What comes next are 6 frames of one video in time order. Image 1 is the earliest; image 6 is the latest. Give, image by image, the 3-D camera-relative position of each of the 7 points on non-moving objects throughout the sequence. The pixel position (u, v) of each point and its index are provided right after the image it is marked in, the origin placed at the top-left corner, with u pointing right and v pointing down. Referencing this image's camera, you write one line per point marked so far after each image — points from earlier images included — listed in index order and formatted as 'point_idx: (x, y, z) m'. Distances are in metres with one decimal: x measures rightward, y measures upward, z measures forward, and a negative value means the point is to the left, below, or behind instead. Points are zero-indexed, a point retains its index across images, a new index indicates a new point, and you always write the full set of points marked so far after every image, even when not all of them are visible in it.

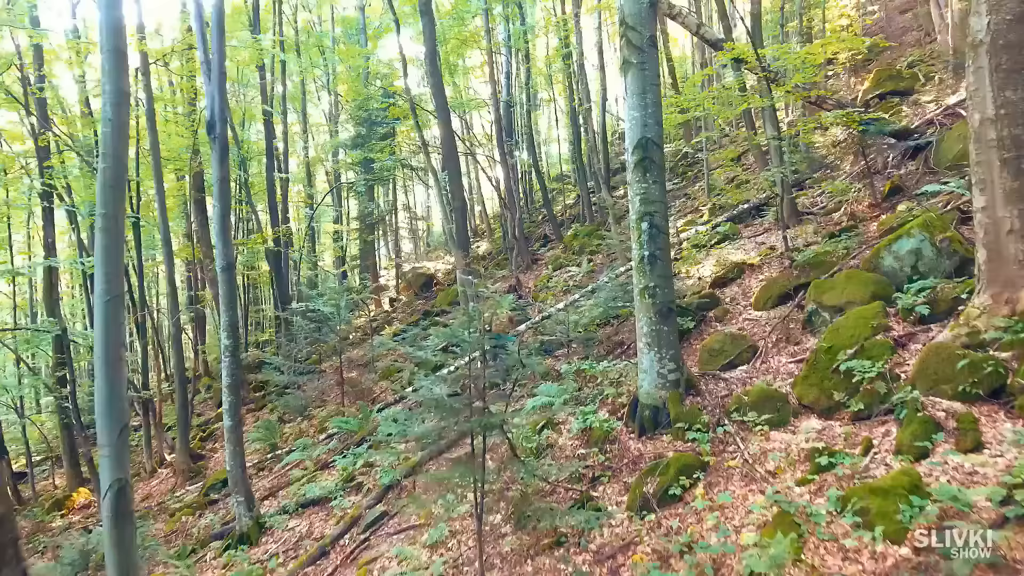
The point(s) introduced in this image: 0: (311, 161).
0: (-6.9, +4.4, +18.2) m
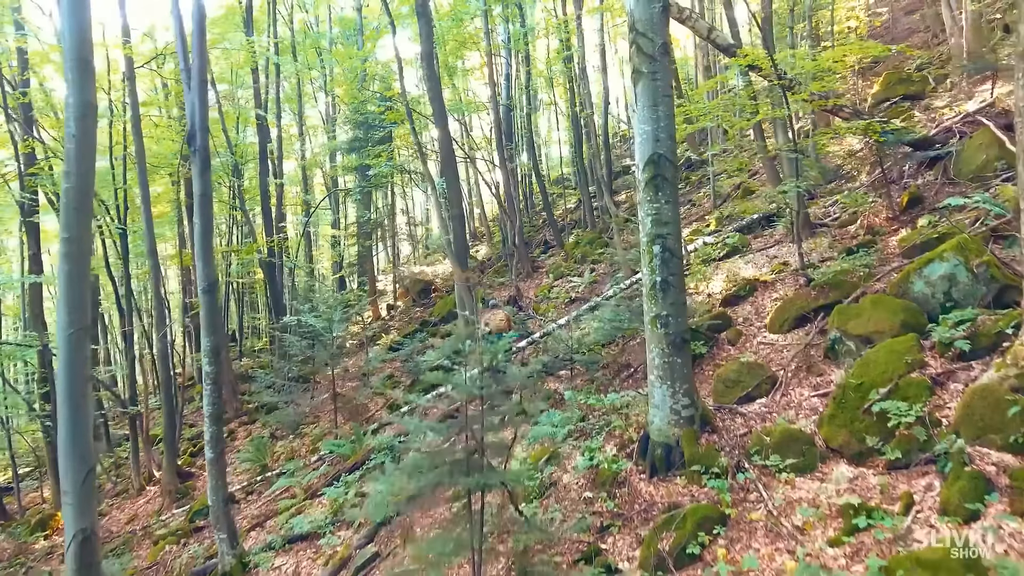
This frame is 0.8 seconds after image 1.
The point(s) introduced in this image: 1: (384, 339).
0: (-6.9, +4.2, +17.8) m
1: (-3.6, -1.4, +14.8) m
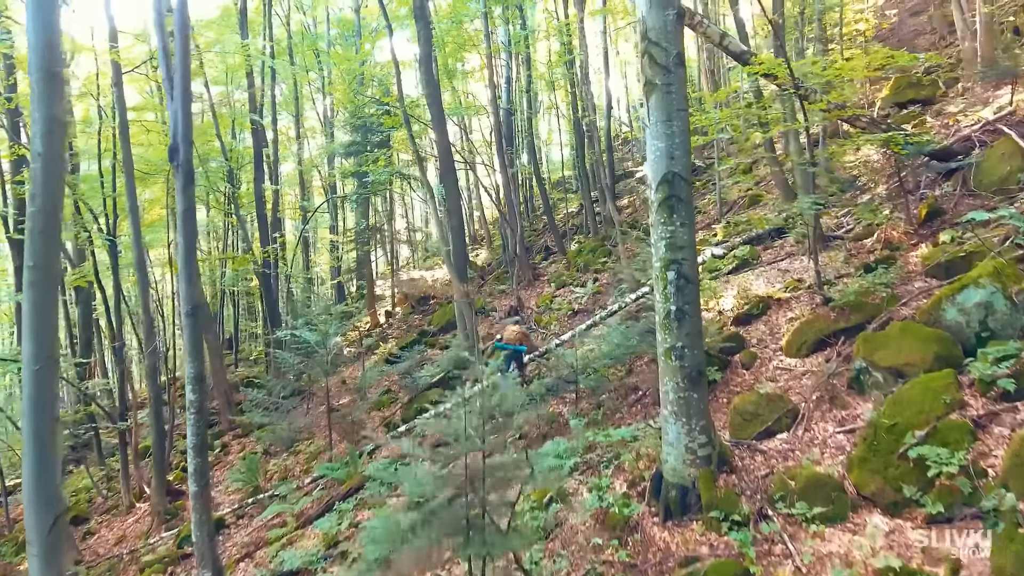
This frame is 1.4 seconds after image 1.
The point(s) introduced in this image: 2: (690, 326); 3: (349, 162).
0: (-6.9, +3.9, +17.5) m
1: (-3.6, -1.7, +14.5) m
2: (+1.4, -0.3, +4.0) m
3: (-5.6, +4.3, +18.3) m
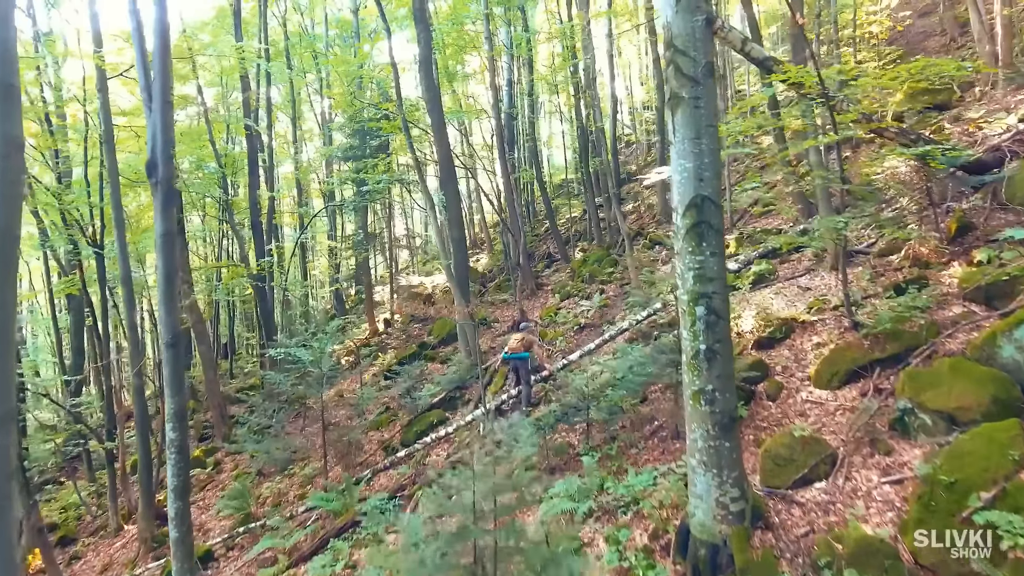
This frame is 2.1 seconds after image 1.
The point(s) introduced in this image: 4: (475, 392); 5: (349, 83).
0: (-6.8, +3.7, +17.1) m
1: (-3.5, -1.9, +14.1) m
2: (+1.4, -0.5, +3.6) m
3: (-5.6, +4.1, +17.9) m
4: (-0.6, -1.7, +8.8) m
5: (-4.7, +5.9, +15.3) m
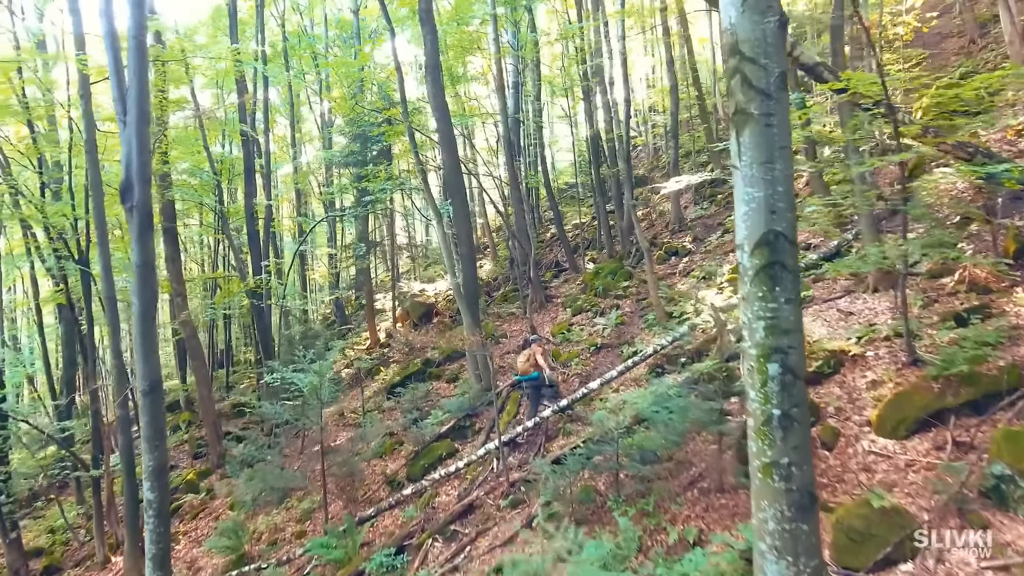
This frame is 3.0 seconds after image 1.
0: (-6.6, +3.4, +16.5) m
1: (-3.3, -2.2, +13.5) m
2: (+1.6, -0.8, +3.0) m
3: (-5.4, +3.8, +17.3) m
4: (-0.4, -2.0, +8.2) m
5: (-4.5, +5.6, +14.7) m
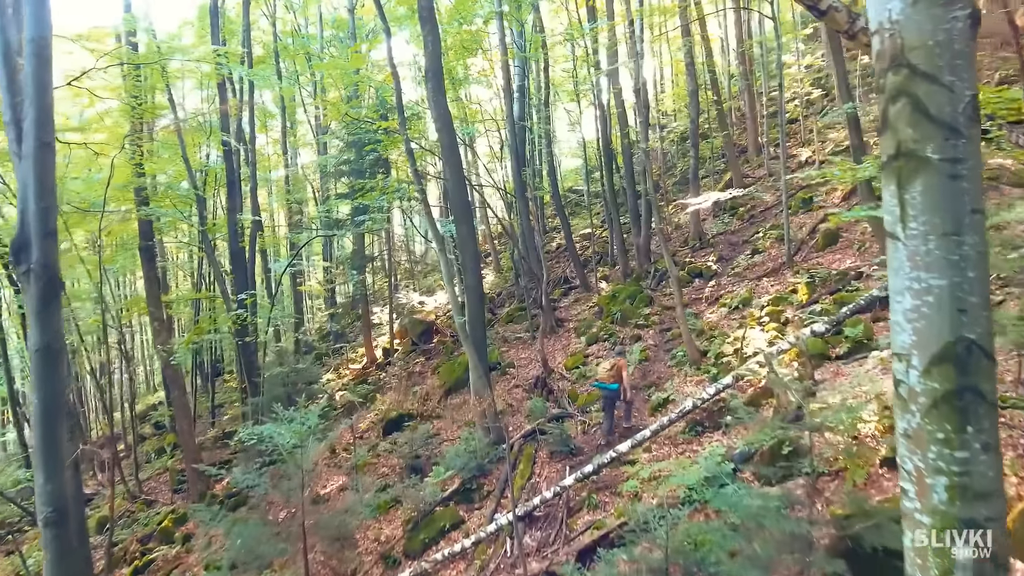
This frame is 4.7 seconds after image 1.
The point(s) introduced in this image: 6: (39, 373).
0: (-6.5, +2.9, +15.4) m
1: (-3.1, -2.7, +12.4) m
2: (+1.8, -1.4, +2.0) m
3: (-5.2, +3.3, +16.3) m
4: (-0.2, -2.6, +7.1) m
5: (-4.3, +5.1, +13.6) m
6: (-2.7, -0.5, +3.0) m
